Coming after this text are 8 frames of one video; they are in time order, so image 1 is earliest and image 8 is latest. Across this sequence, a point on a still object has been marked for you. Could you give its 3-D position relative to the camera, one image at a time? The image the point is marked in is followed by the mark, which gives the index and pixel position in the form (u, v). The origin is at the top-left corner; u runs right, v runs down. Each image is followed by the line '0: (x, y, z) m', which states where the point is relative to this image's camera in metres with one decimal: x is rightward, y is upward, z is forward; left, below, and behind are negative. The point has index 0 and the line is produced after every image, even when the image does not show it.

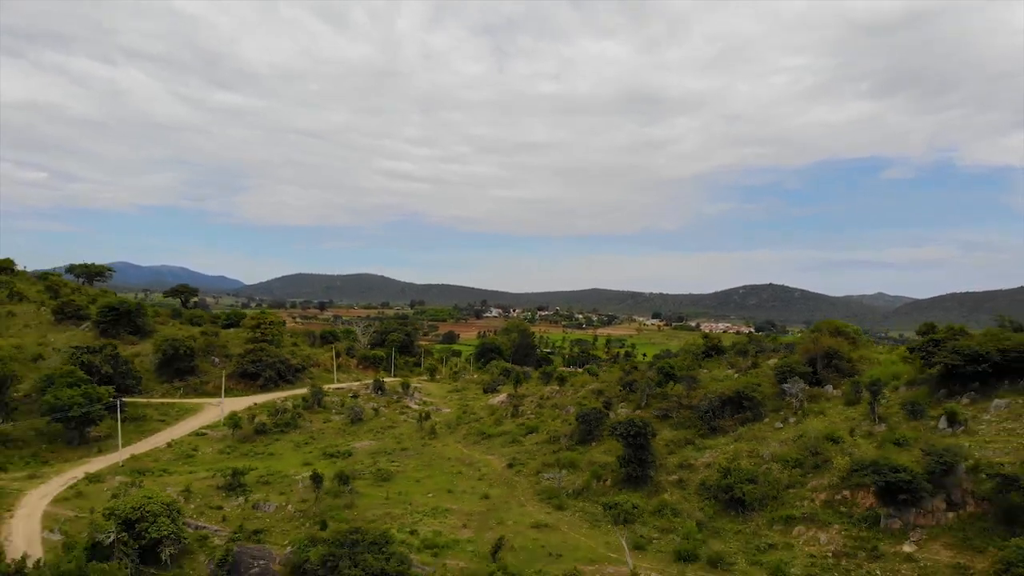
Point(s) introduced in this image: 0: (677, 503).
0: (+2.9, -3.8, +19.9) m
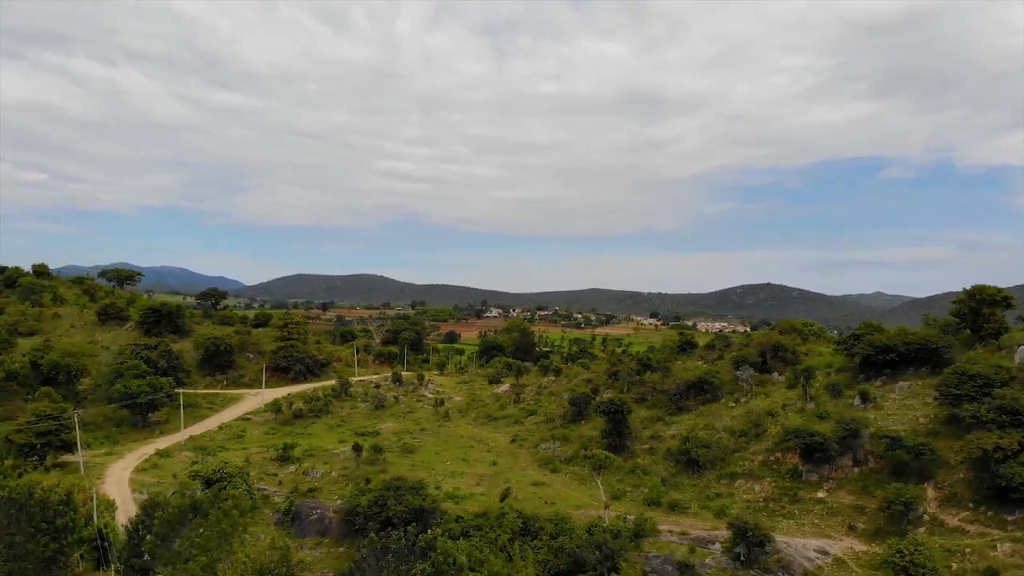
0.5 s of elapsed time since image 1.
0: (+3.0, -4.0, +24.9) m
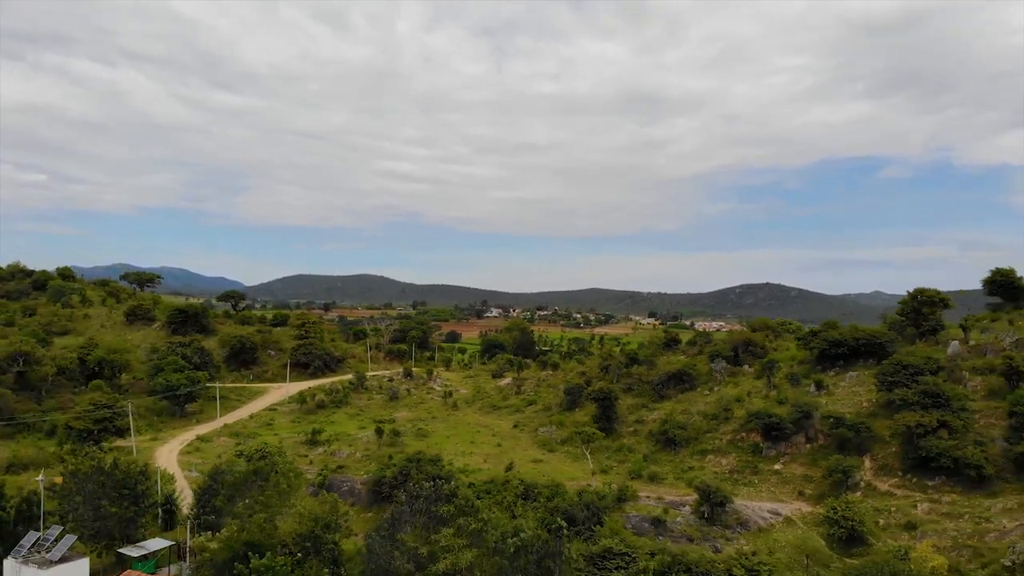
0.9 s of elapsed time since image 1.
0: (+3.1, -4.0, +28.8) m
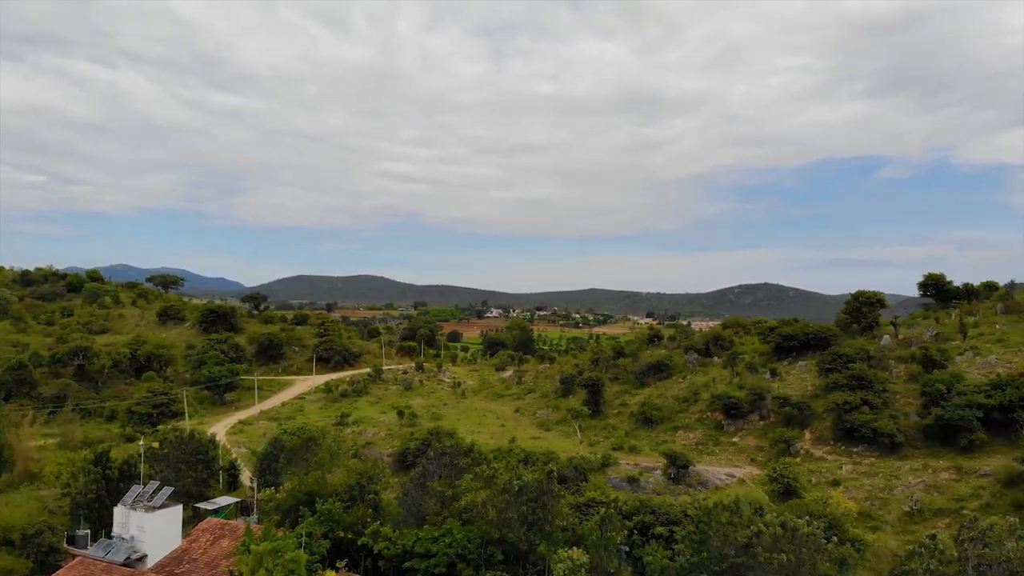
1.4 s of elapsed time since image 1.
0: (+3.2, -4.1, +34.0) m
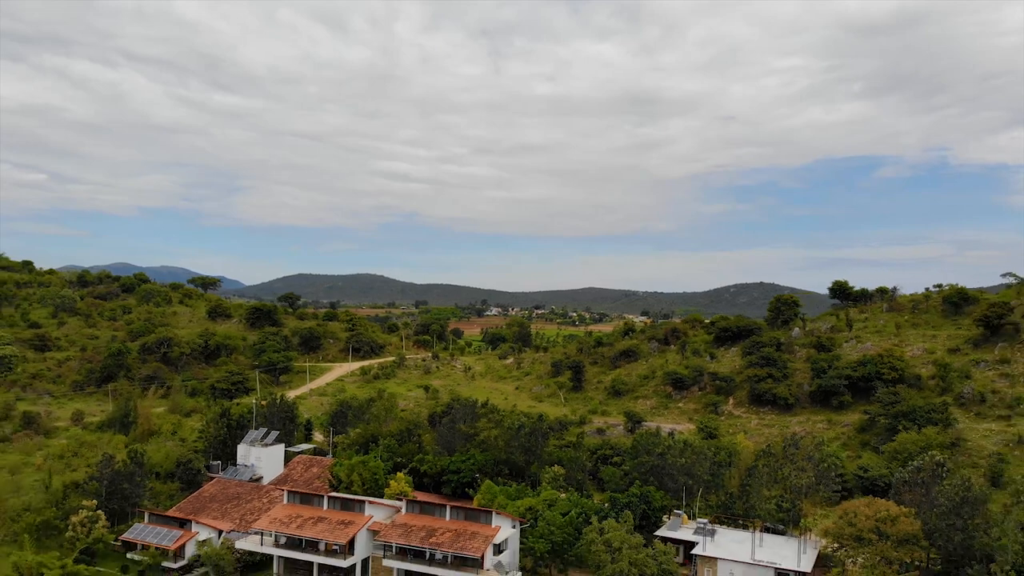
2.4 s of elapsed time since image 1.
0: (+3.2, -4.3, +44.5) m
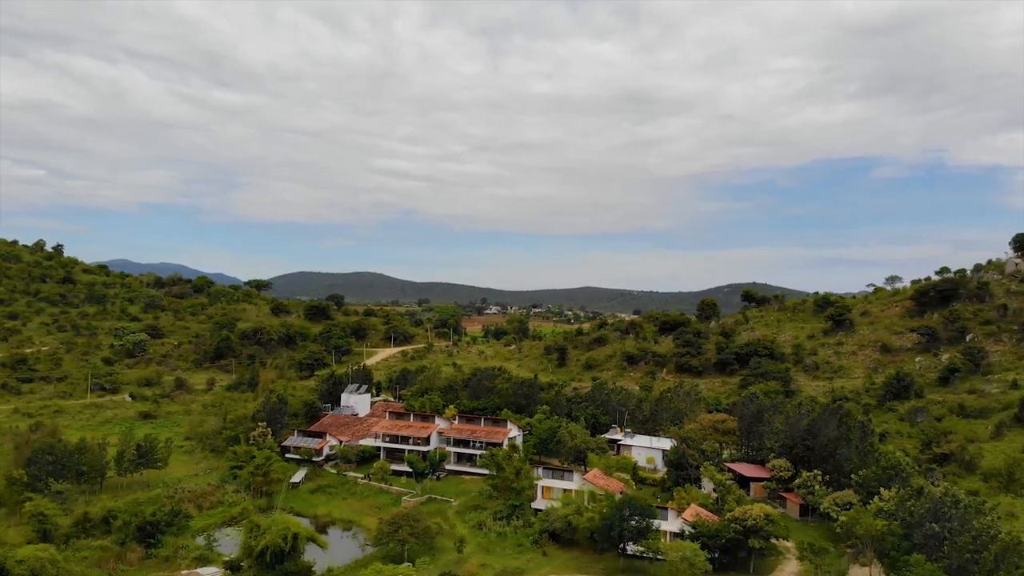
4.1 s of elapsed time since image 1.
0: (+3.4, -4.6, +63.7) m
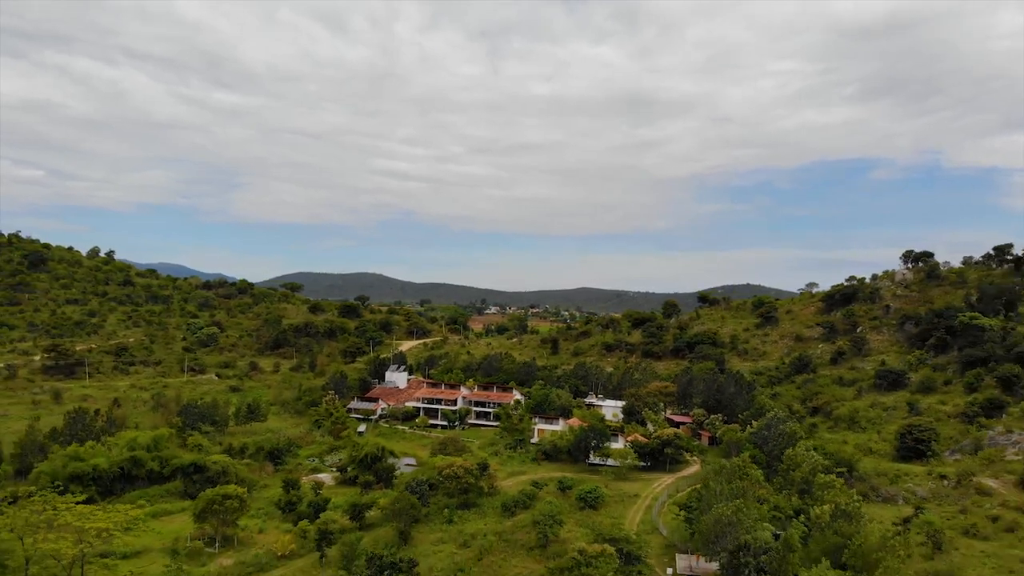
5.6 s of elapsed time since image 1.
0: (+3.7, -4.8, +80.7) m
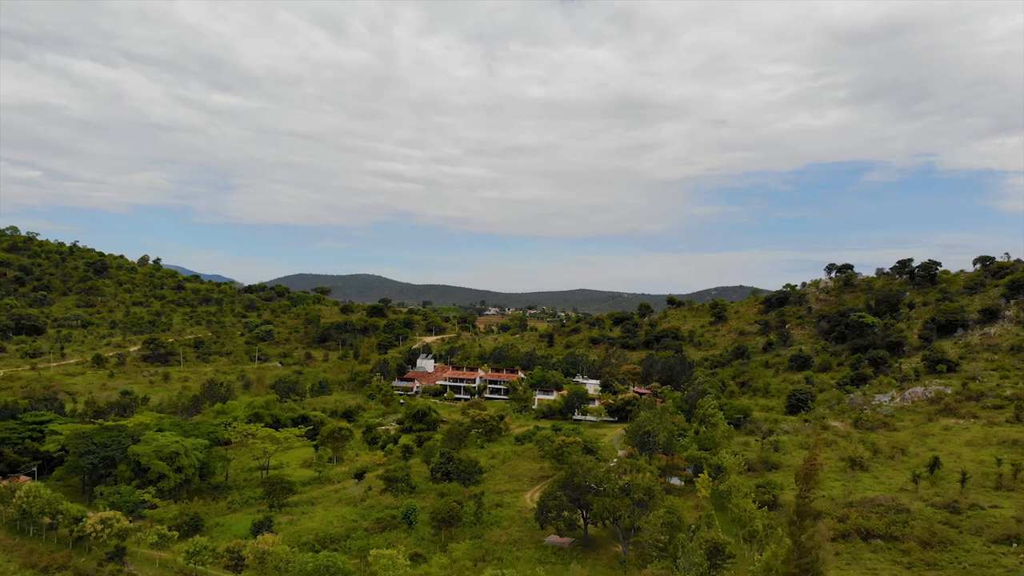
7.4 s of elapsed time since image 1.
0: (+4.0, -5.3, +100.1) m
